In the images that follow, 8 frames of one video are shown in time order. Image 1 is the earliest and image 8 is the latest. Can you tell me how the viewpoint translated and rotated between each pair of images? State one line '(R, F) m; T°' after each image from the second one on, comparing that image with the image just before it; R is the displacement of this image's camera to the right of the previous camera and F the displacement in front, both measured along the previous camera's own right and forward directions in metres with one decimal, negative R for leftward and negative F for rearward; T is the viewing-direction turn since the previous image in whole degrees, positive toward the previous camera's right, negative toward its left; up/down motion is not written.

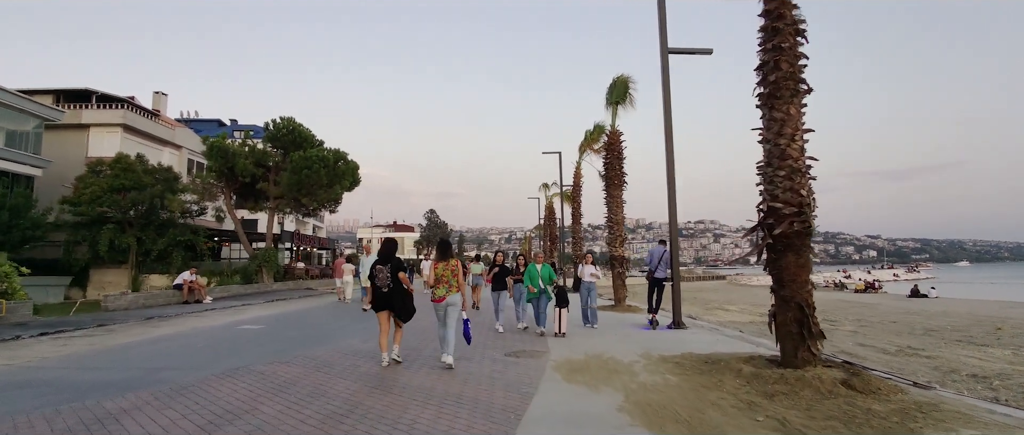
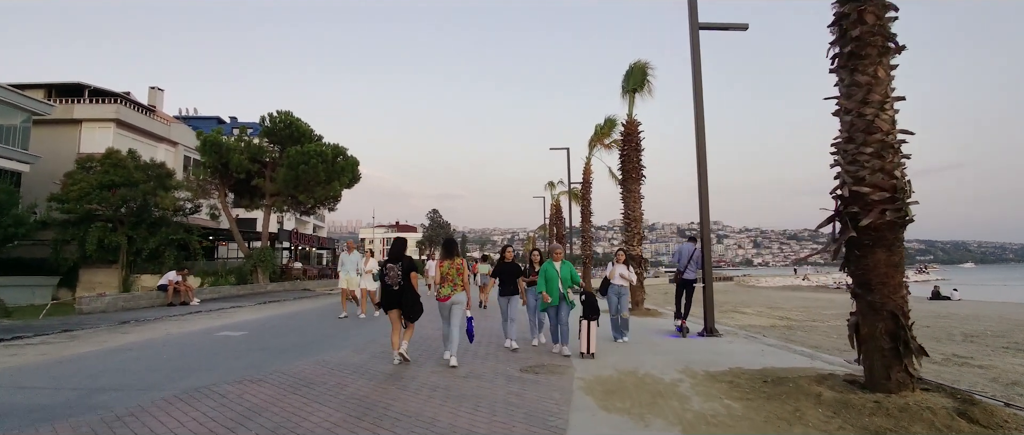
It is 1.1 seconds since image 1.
(-0.2, +1.2) m; 0°
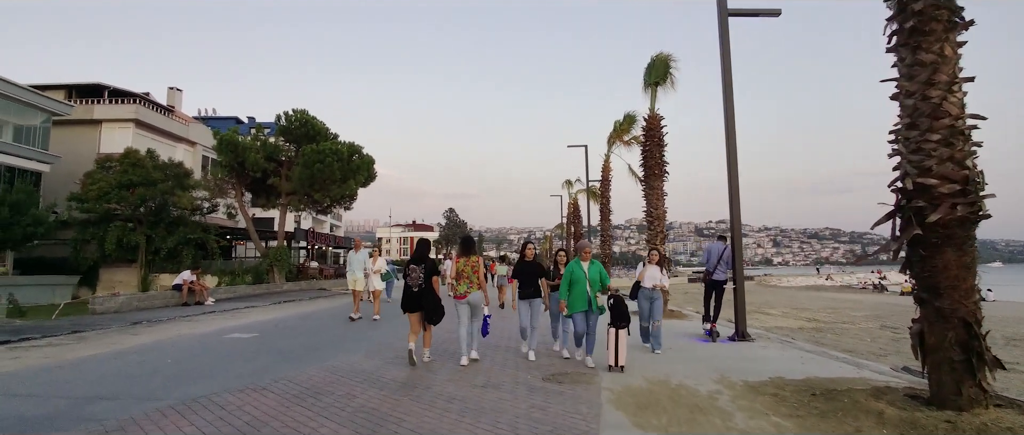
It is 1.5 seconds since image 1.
(-0.1, +0.5) m; -2°
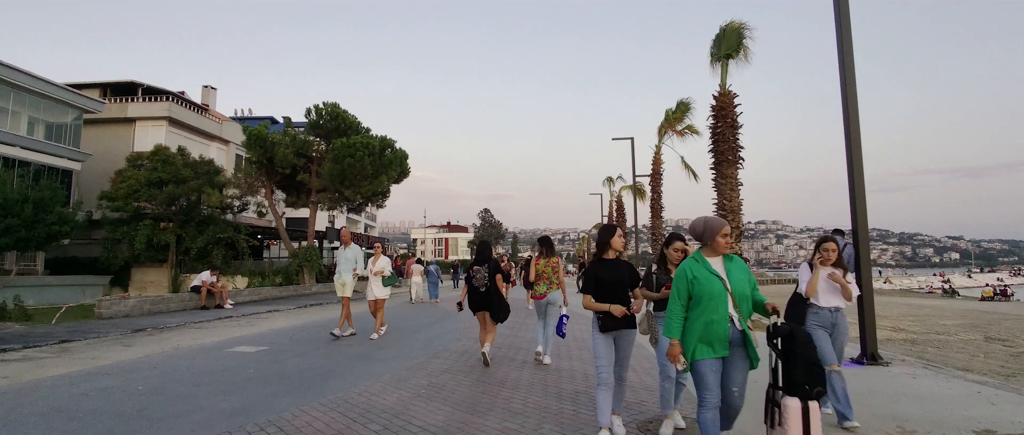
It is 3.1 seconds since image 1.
(-0.4, +1.8) m; -3°
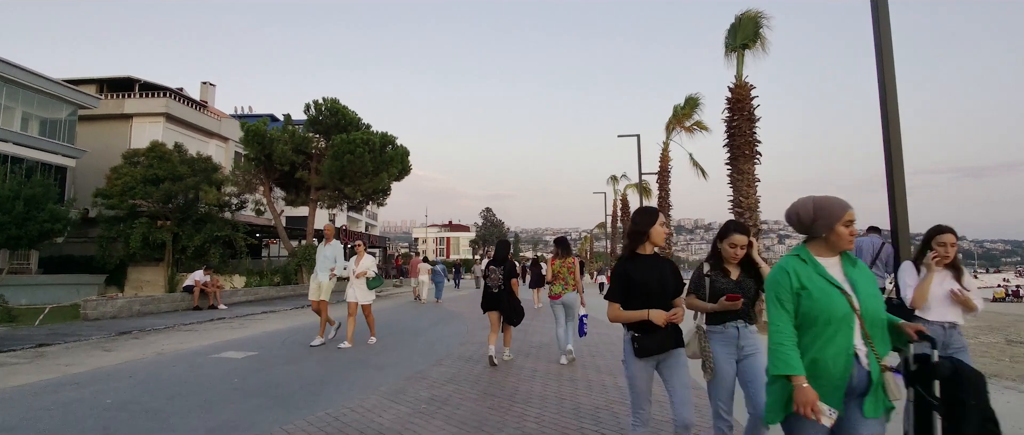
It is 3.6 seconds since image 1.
(-0.1, +0.6) m; 0°
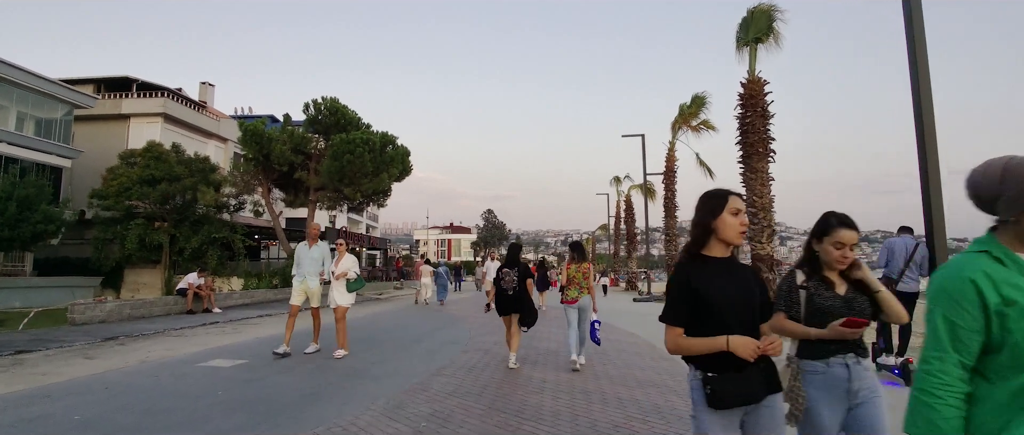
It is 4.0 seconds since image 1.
(-0.1, +0.5) m; 0°
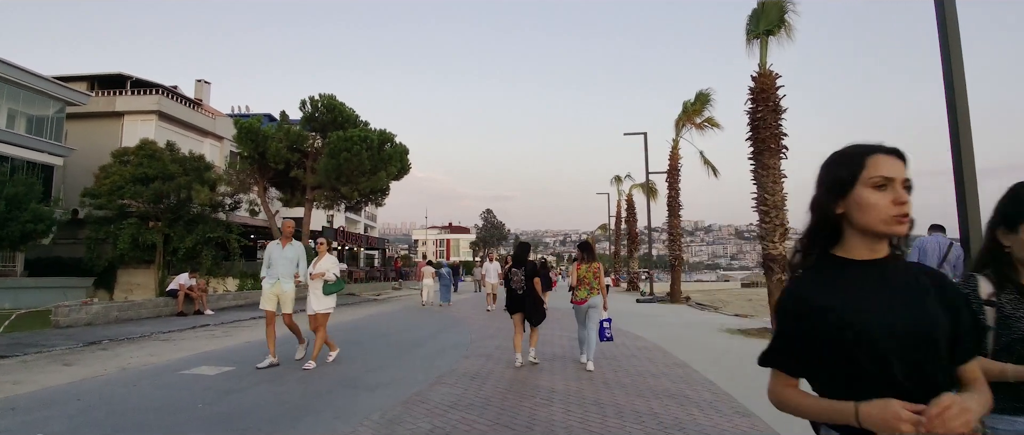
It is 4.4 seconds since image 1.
(-0.1, +0.4) m; 0°
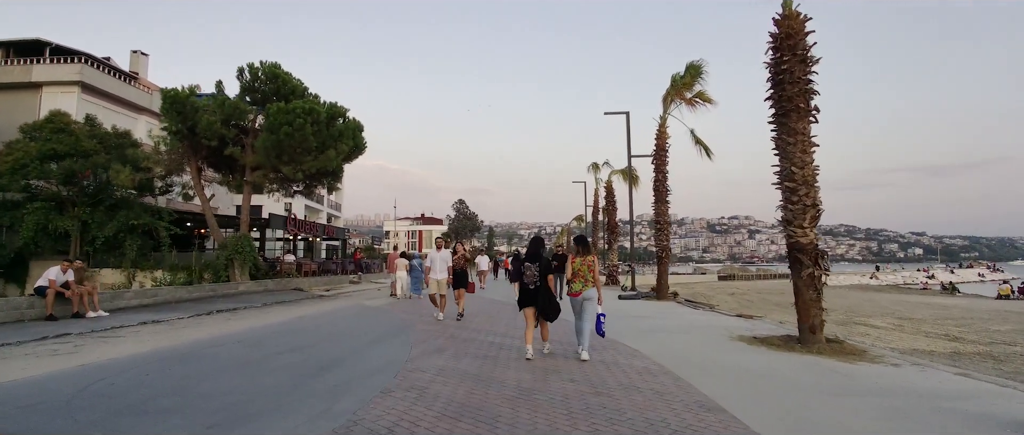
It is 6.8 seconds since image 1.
(+0.3, +2.6) m; +3°
